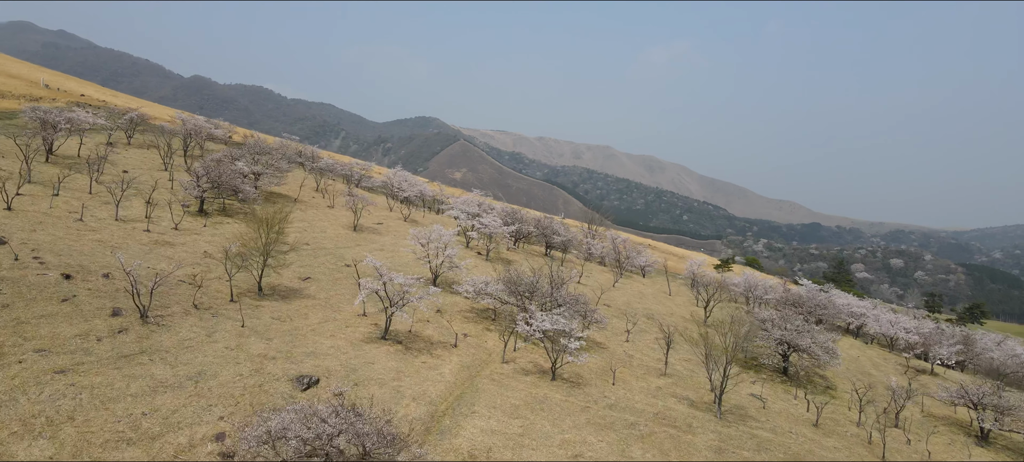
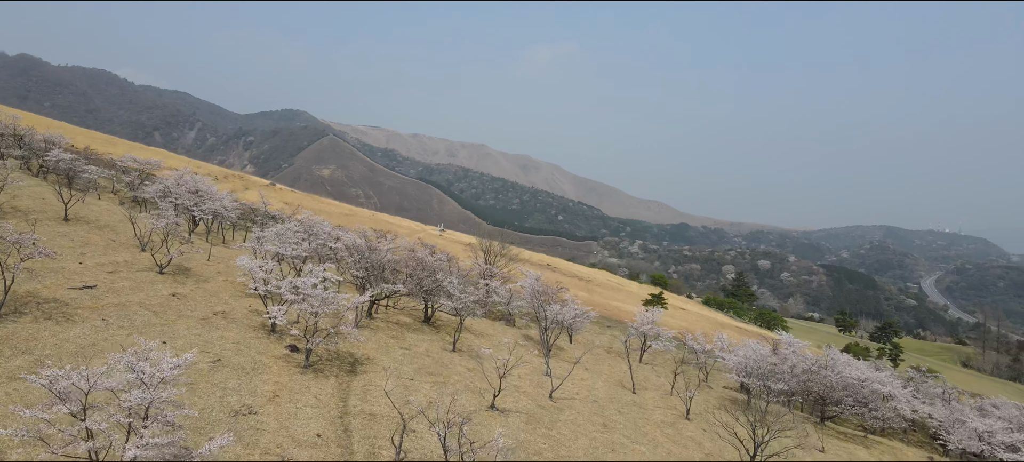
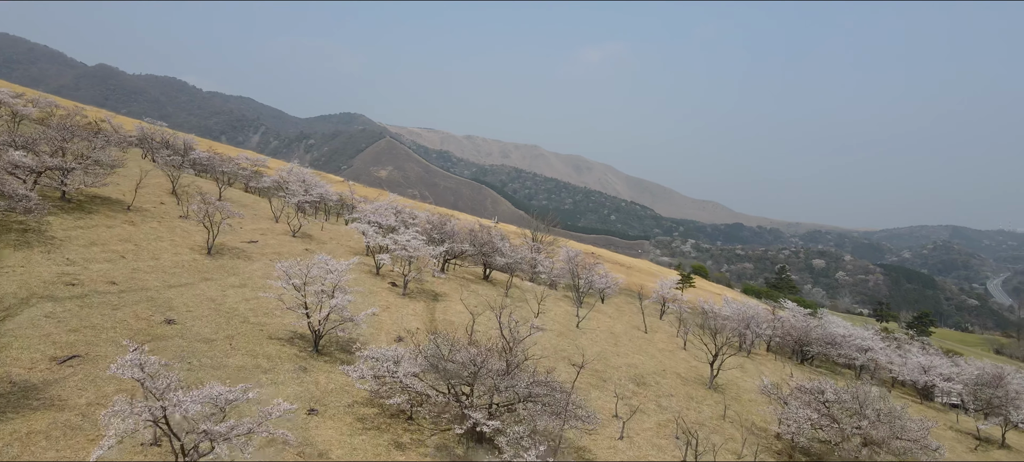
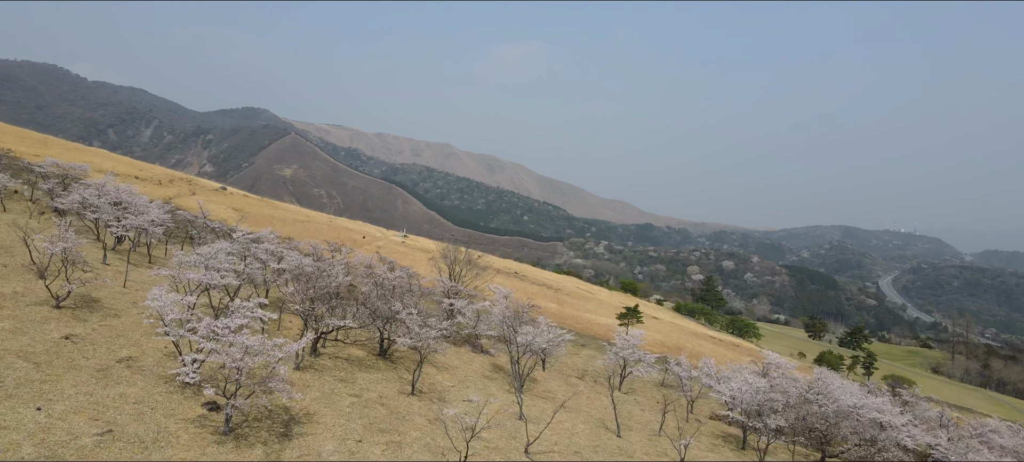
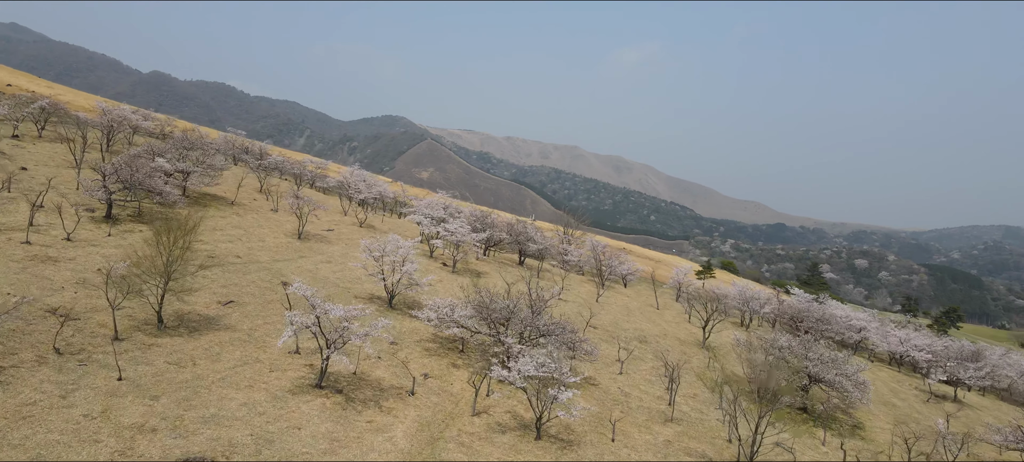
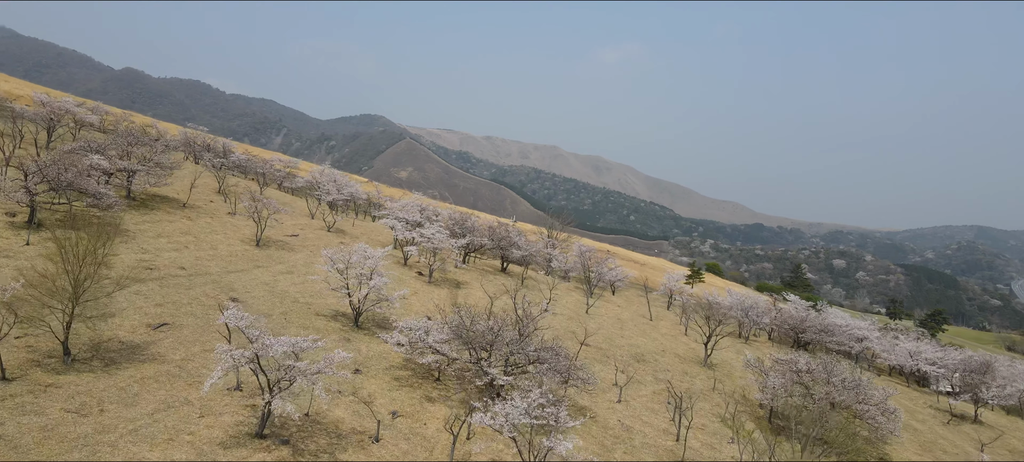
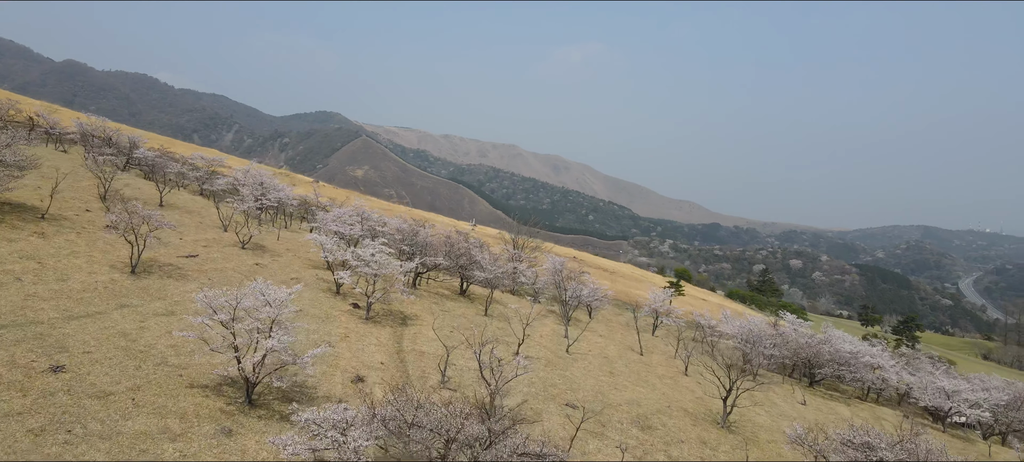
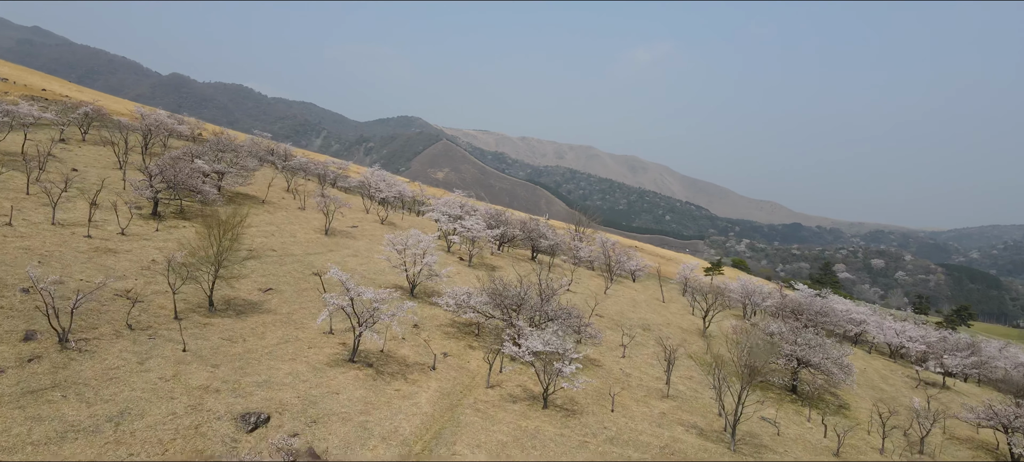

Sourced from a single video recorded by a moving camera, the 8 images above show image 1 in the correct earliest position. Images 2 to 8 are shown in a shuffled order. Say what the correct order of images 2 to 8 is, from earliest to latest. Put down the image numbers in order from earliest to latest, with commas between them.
8, 5, 6, 3, 7, 2, 4
